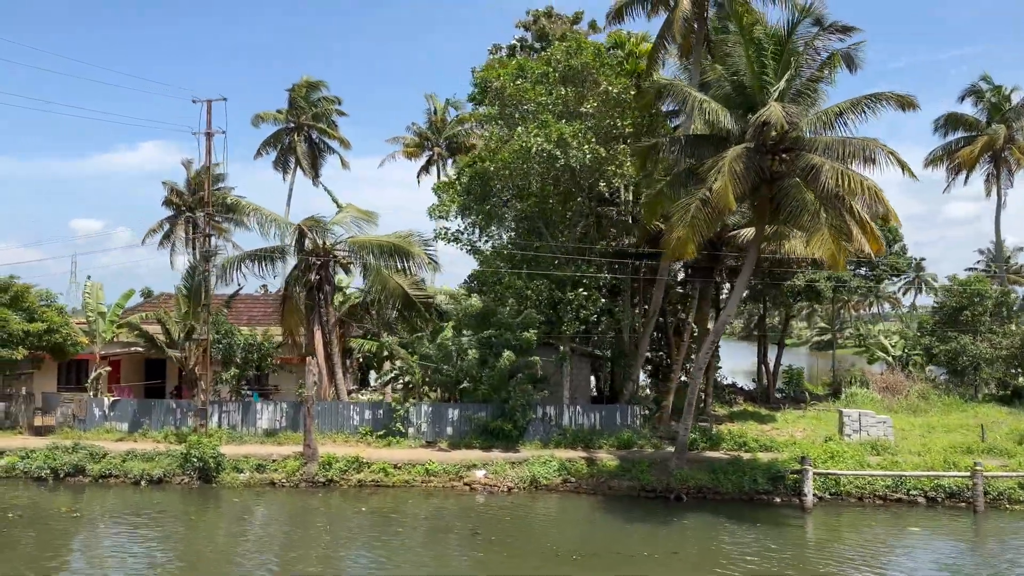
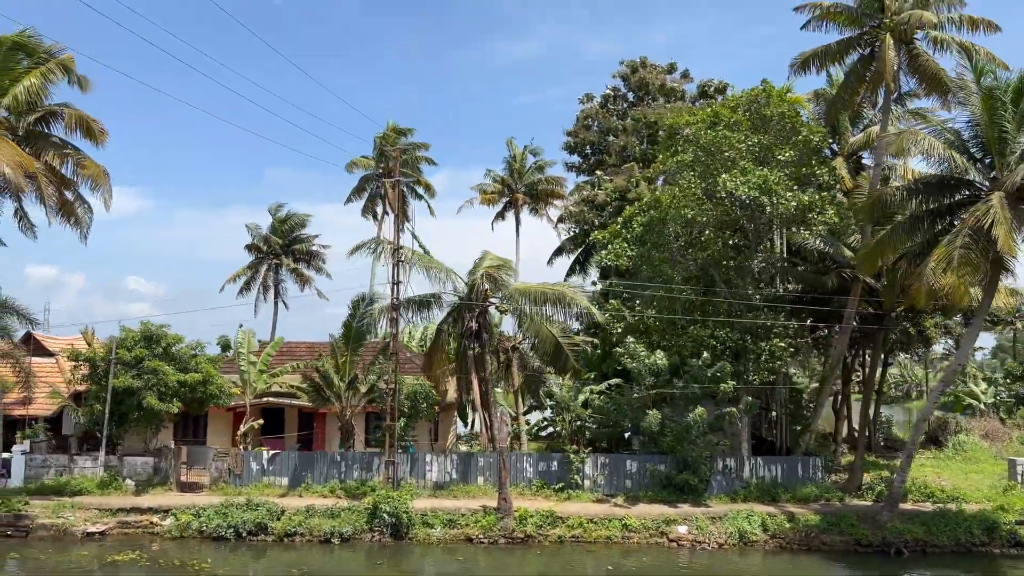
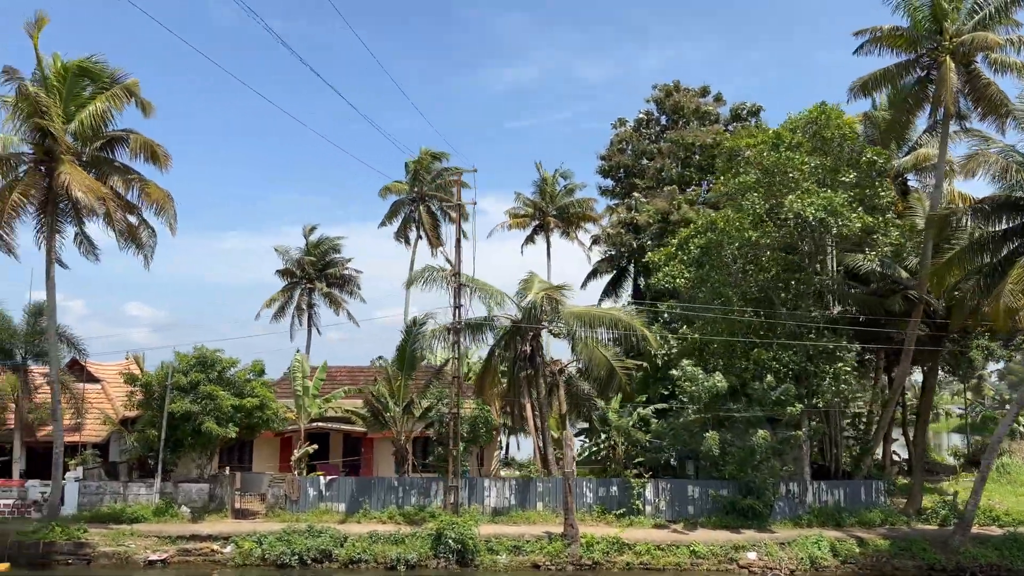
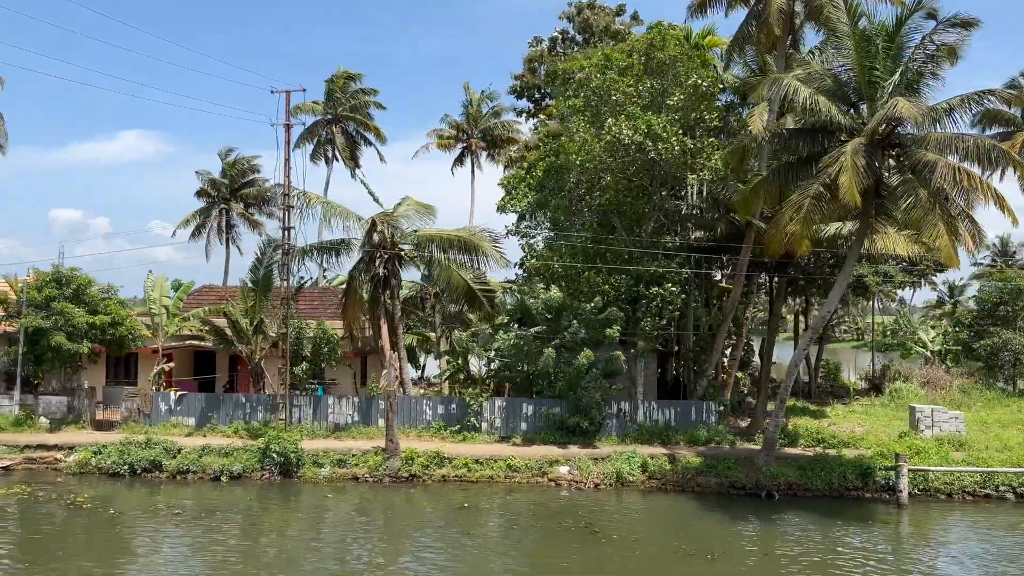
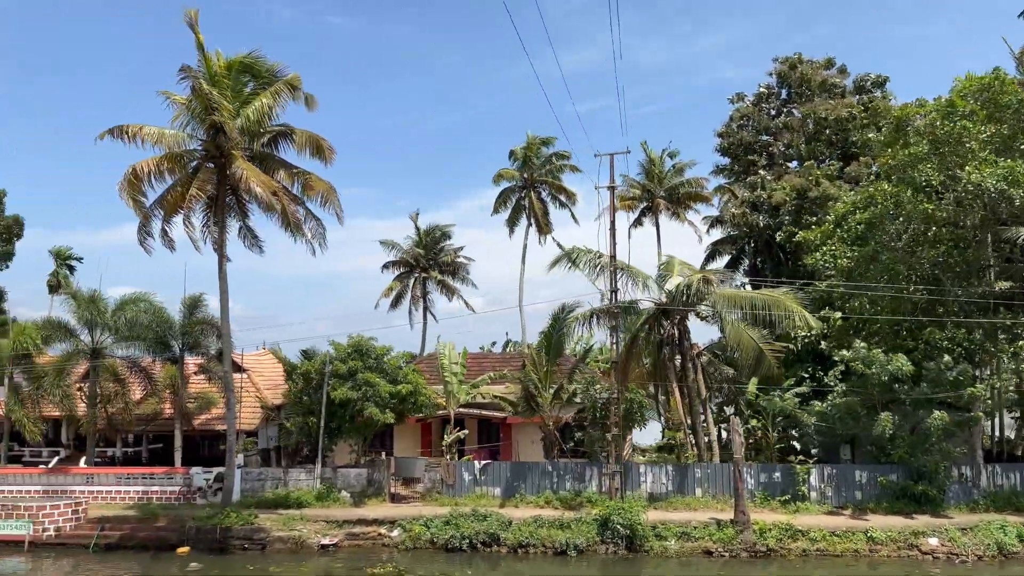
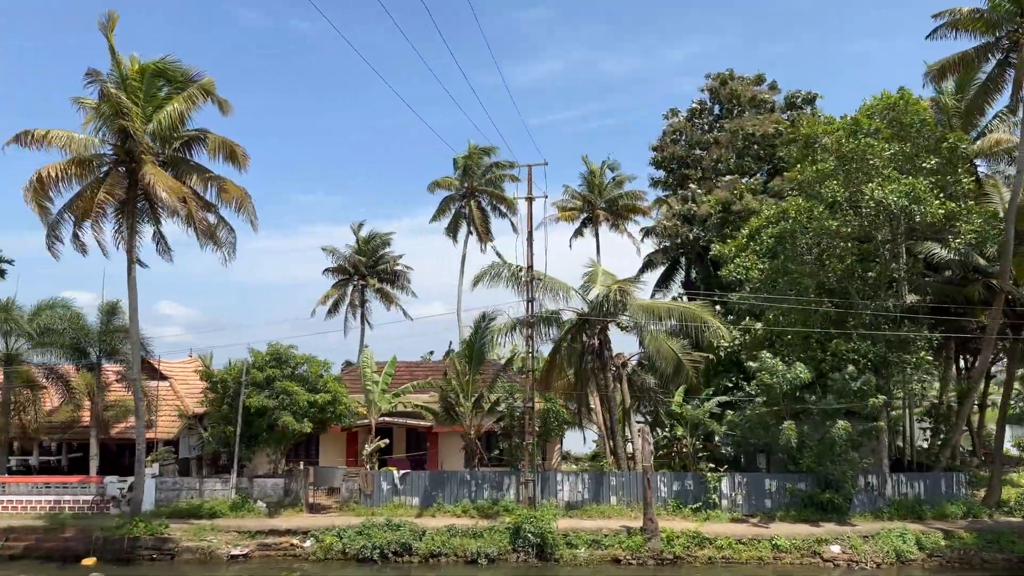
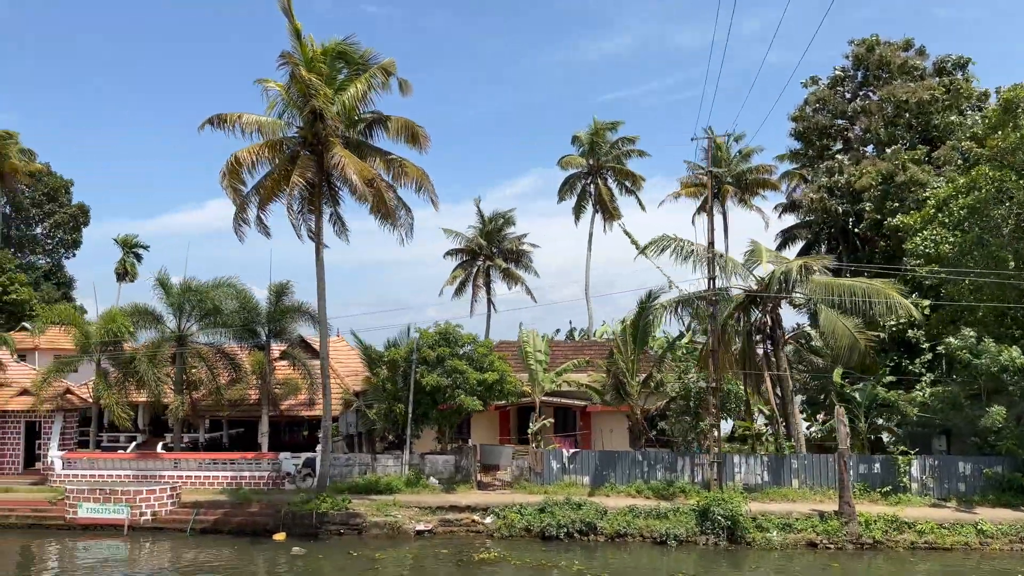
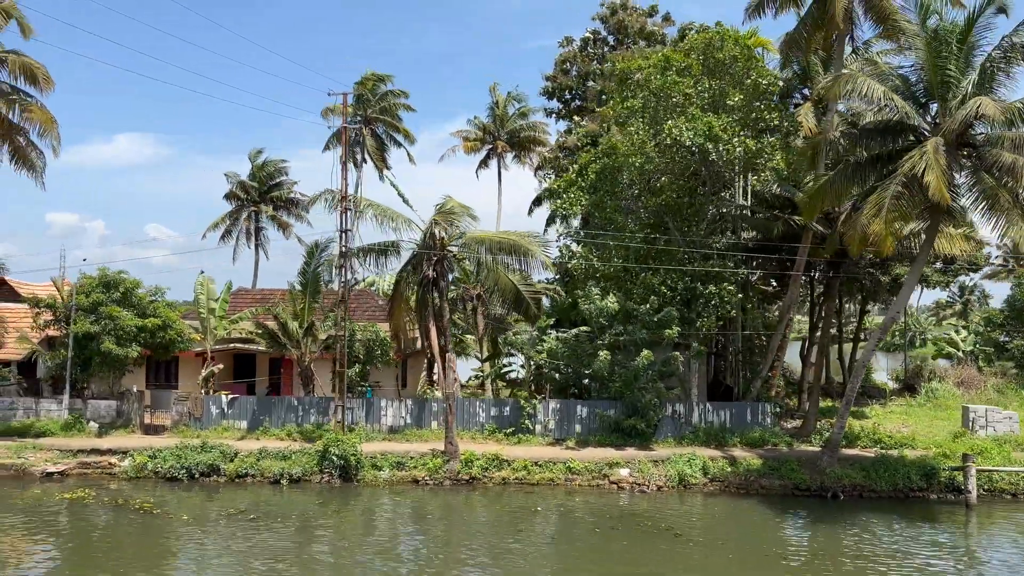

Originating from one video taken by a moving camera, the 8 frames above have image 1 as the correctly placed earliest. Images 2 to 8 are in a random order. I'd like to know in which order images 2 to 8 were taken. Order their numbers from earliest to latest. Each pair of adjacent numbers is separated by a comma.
4, 8, 2, 3, 6, 5, 7
